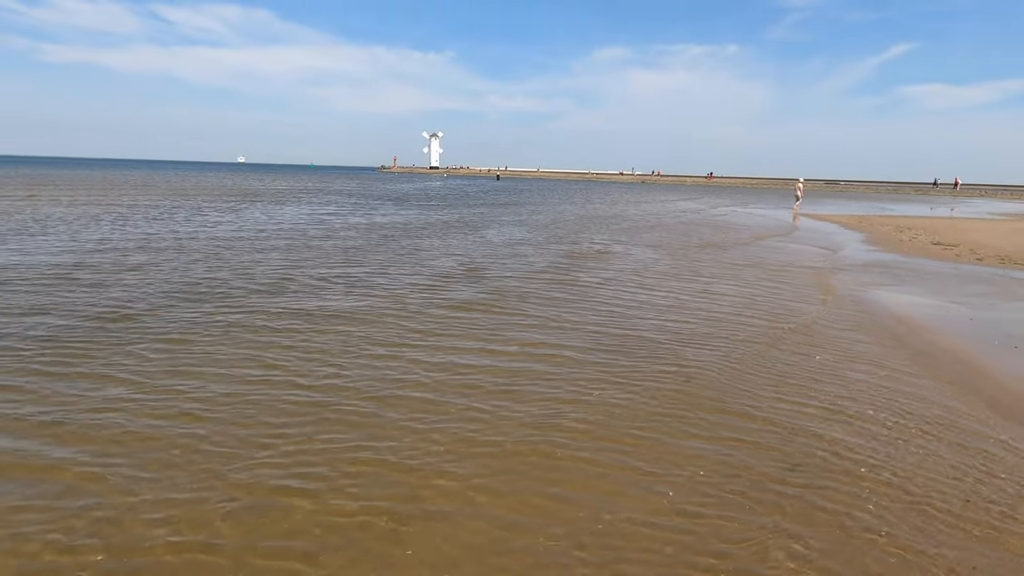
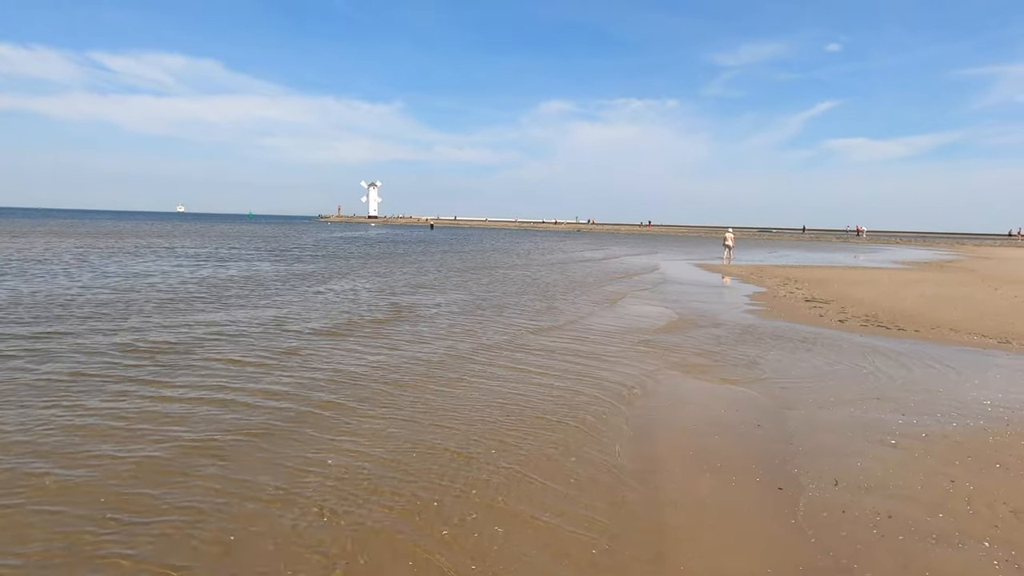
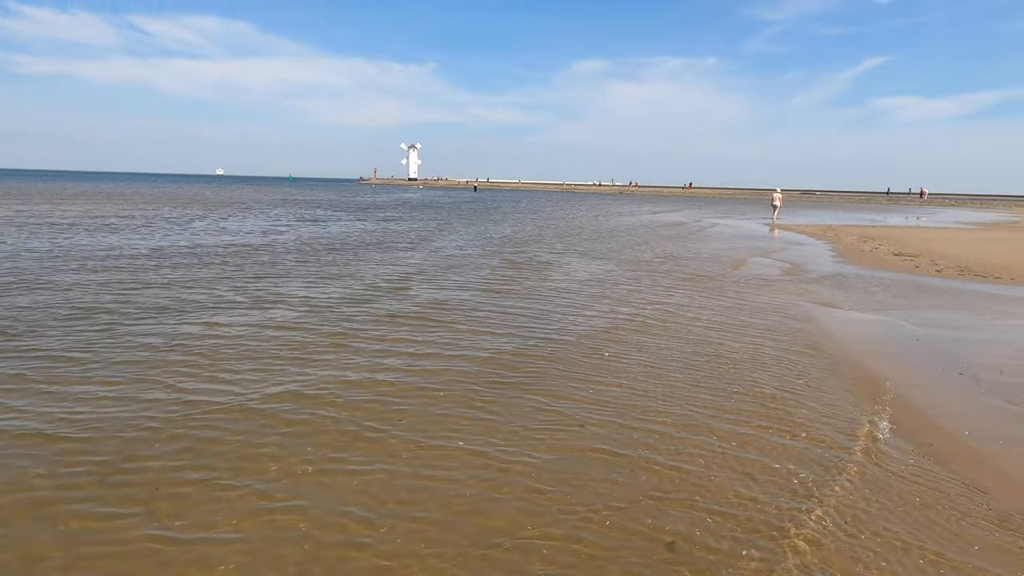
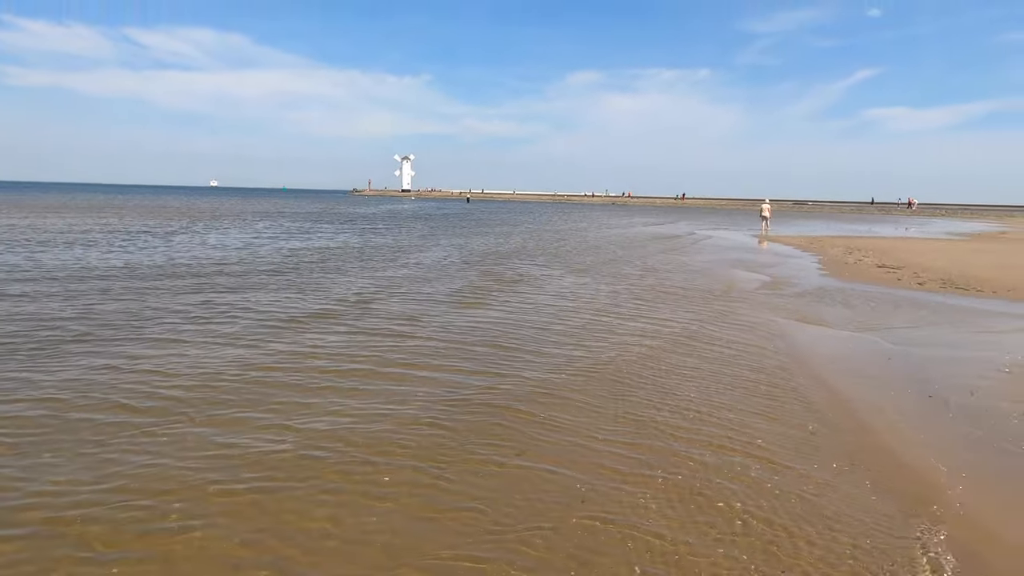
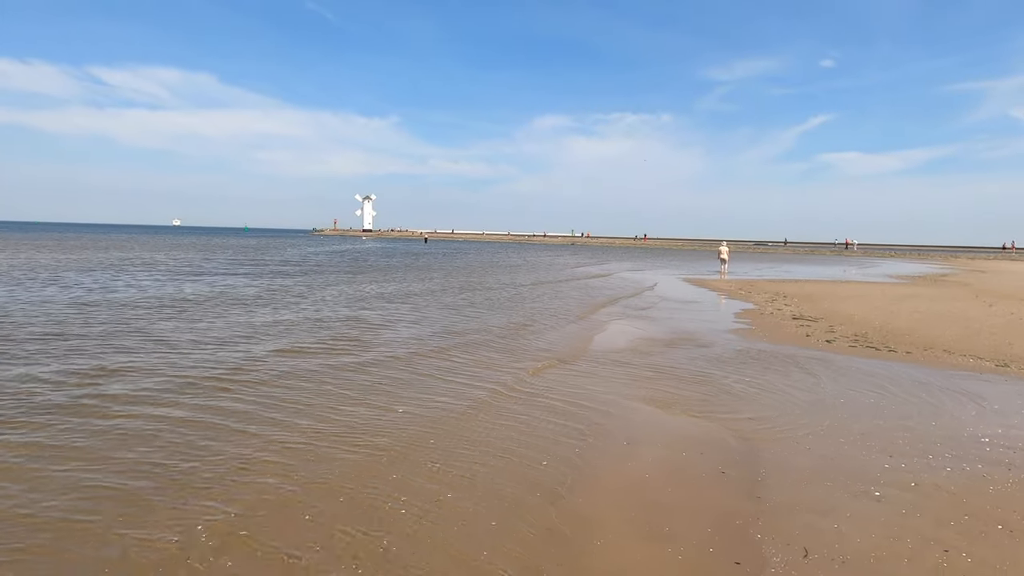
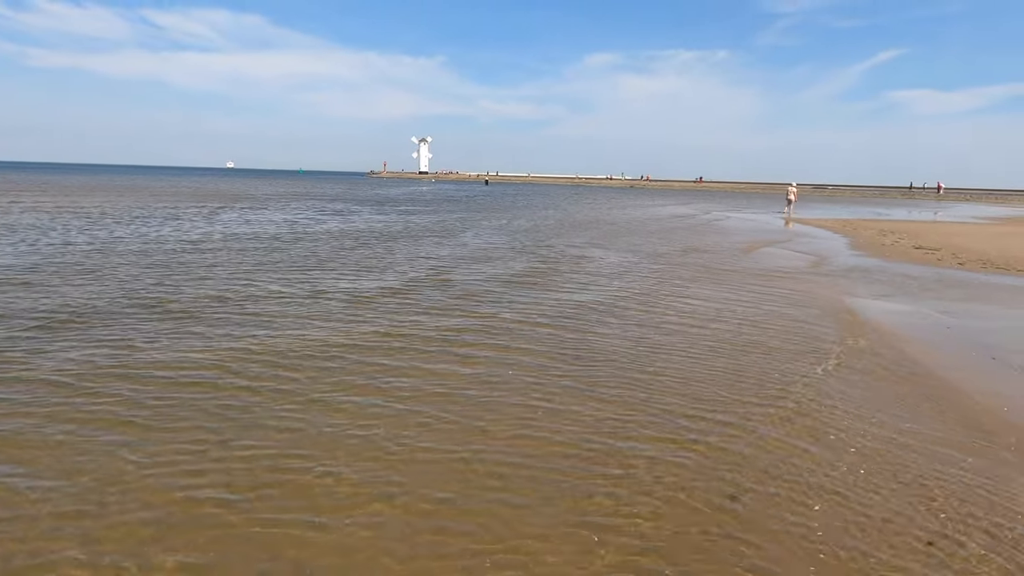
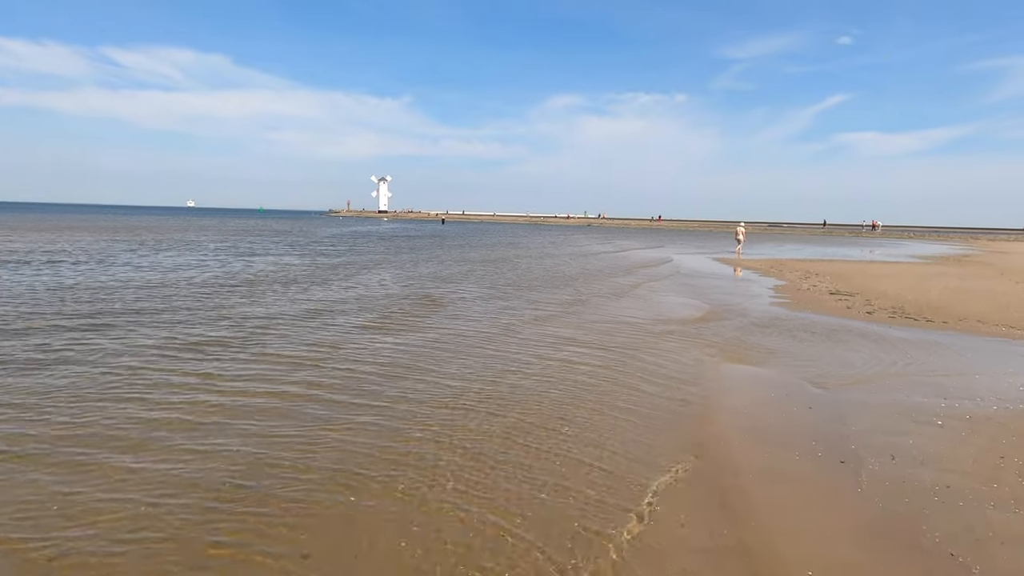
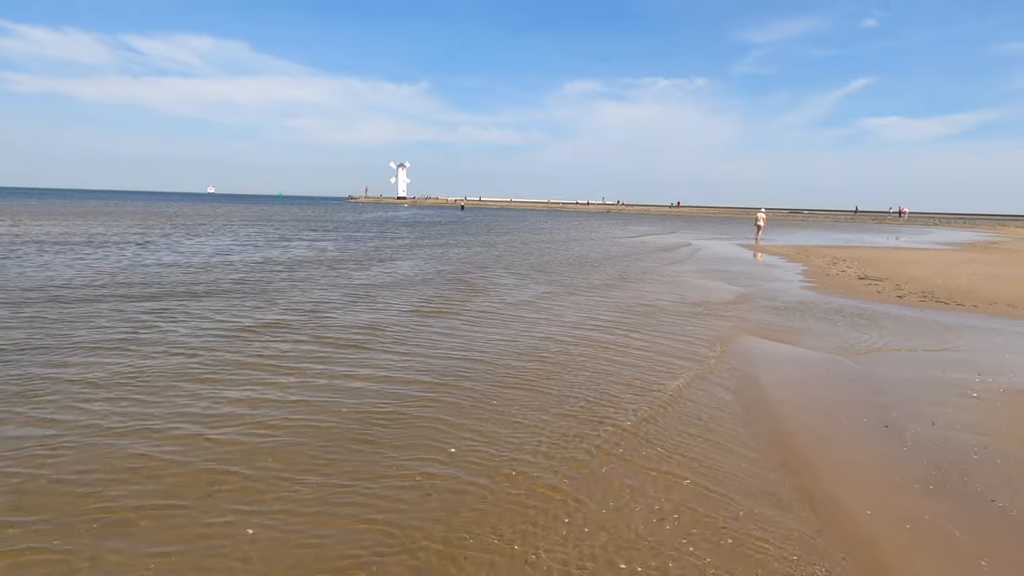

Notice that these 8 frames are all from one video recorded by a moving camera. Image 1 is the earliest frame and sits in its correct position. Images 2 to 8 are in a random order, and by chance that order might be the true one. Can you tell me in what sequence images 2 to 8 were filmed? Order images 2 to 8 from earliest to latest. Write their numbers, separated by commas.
6, 3, 4, 8, 7, 2, 5
